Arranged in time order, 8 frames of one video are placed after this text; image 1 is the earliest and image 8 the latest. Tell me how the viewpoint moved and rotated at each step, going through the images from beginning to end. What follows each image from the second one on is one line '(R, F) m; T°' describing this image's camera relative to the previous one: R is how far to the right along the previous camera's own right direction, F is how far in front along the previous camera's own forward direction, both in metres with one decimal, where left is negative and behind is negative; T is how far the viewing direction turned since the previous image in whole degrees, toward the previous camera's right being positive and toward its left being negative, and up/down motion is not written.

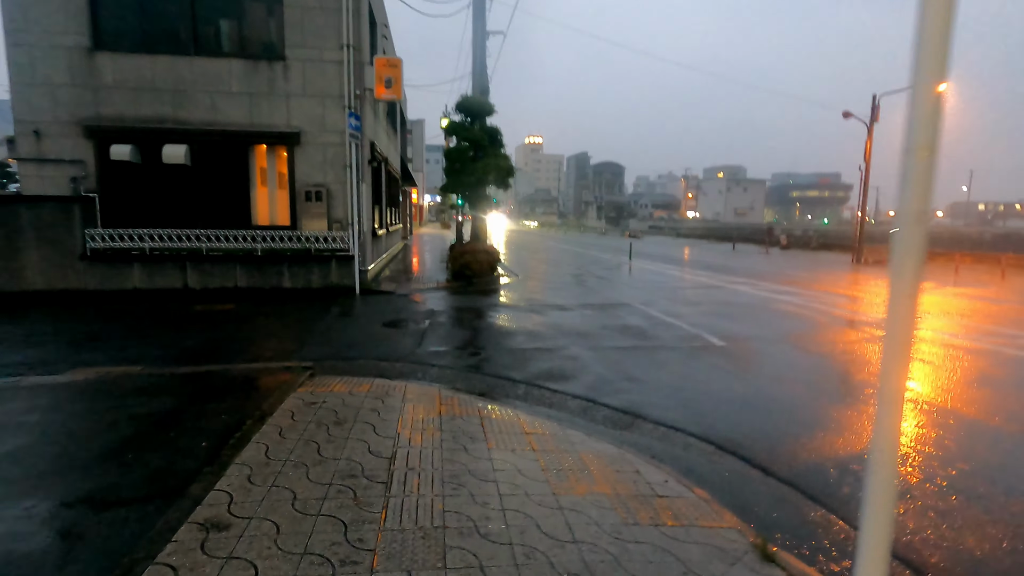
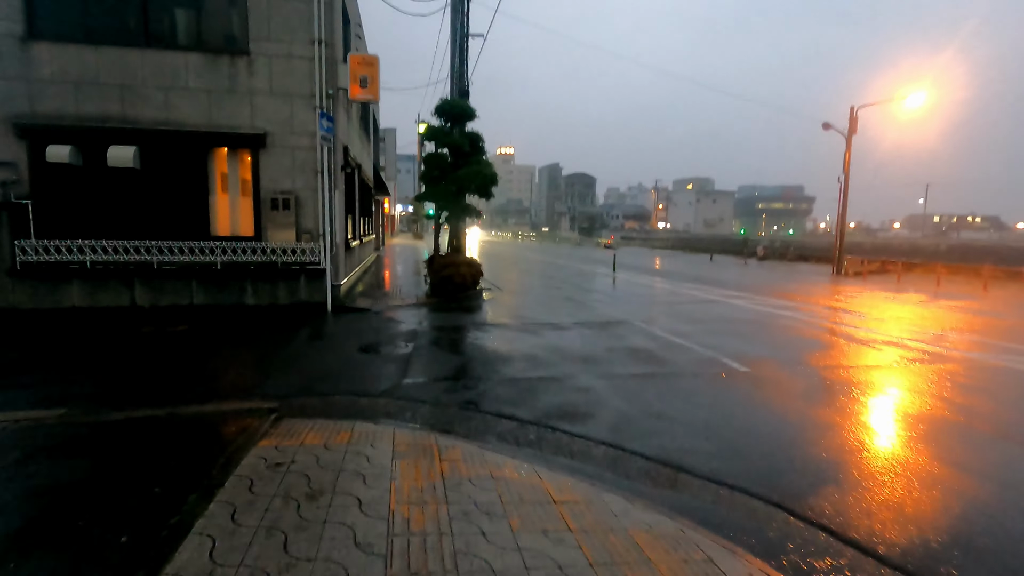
(-0.4, +1.1) m; +3°
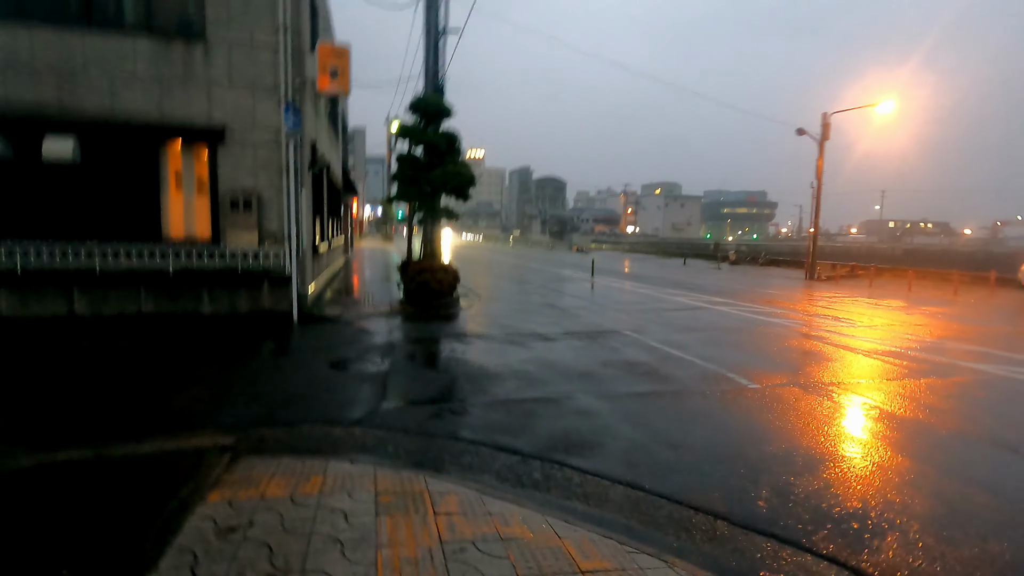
(-0.3, +0.8) m; +3°
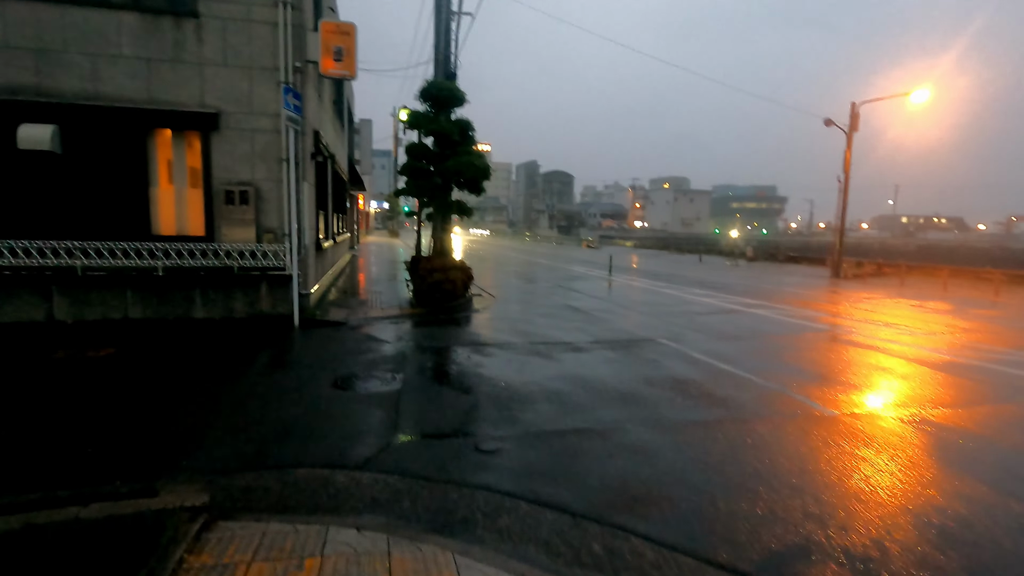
(-0.3, +1.1) m; -1°
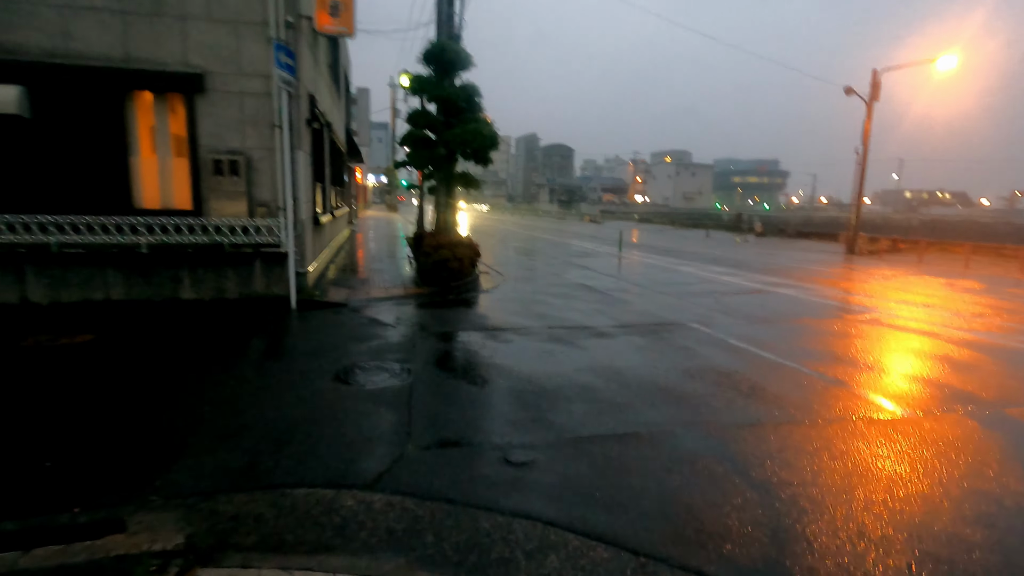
(-0.3, +0.9) m; 0°
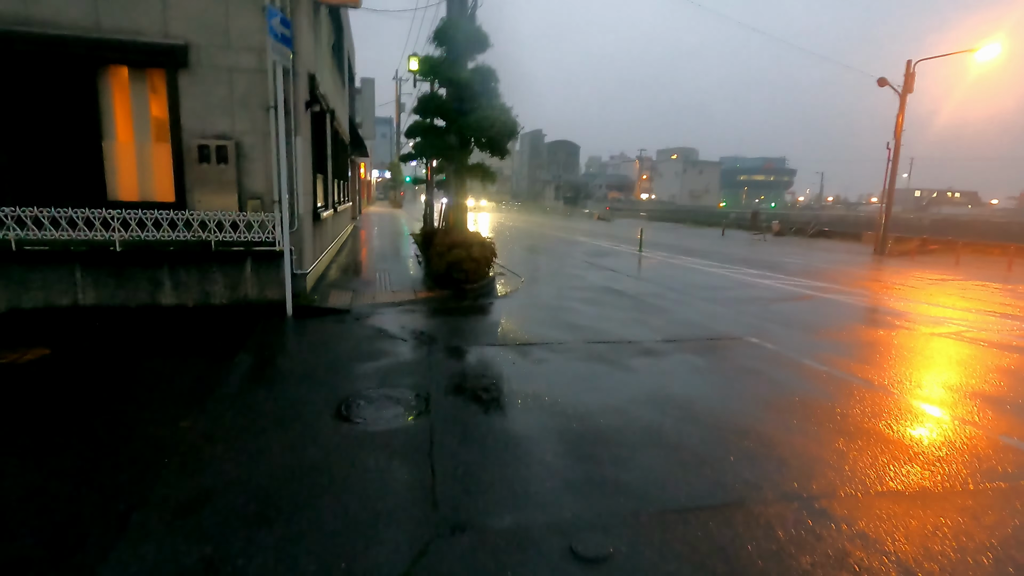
(-0.4, +1.3) m; 0°
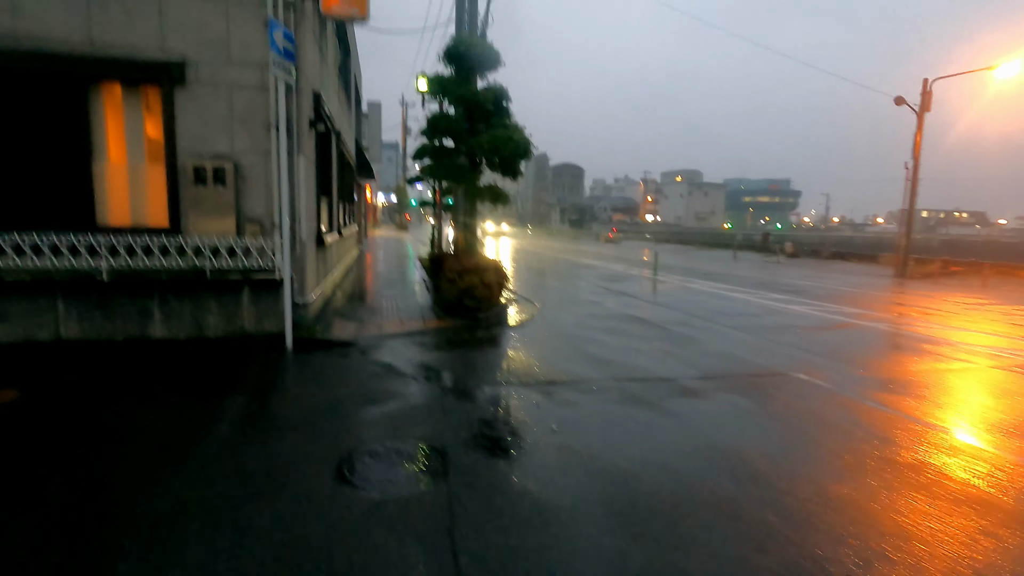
(-0.2, +0.7) m; -1°
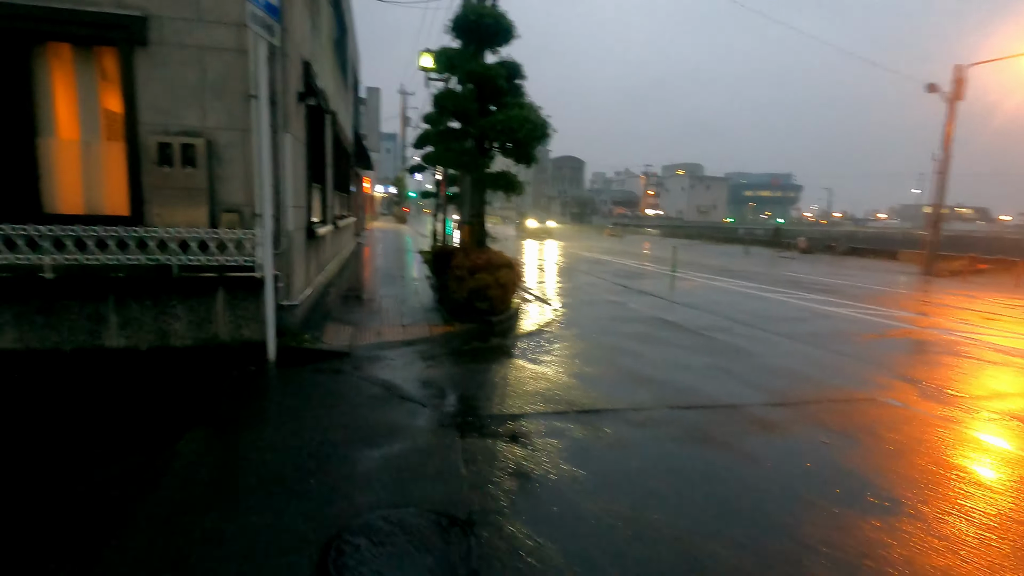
(-0.3, +1.3) m; 0°
